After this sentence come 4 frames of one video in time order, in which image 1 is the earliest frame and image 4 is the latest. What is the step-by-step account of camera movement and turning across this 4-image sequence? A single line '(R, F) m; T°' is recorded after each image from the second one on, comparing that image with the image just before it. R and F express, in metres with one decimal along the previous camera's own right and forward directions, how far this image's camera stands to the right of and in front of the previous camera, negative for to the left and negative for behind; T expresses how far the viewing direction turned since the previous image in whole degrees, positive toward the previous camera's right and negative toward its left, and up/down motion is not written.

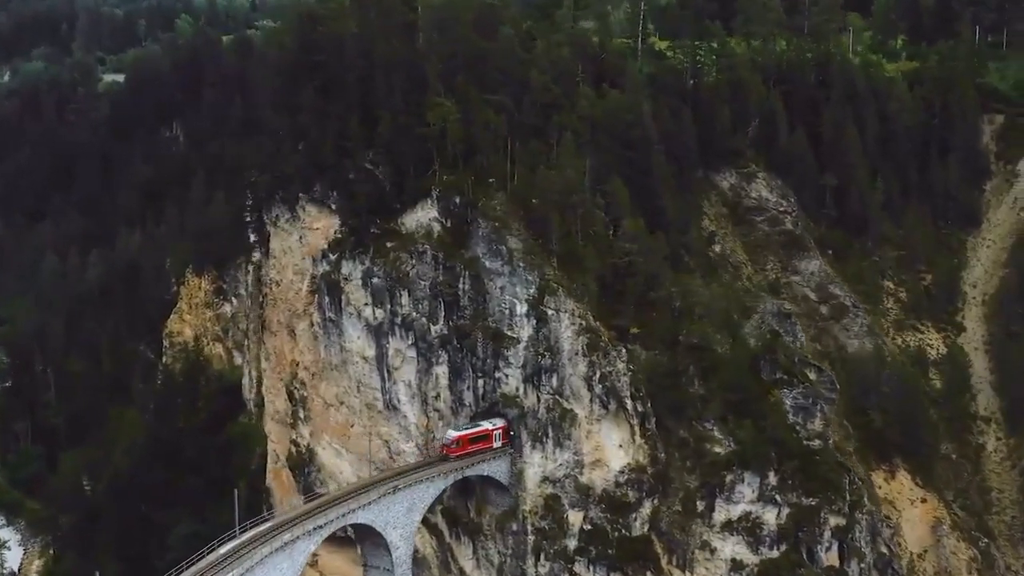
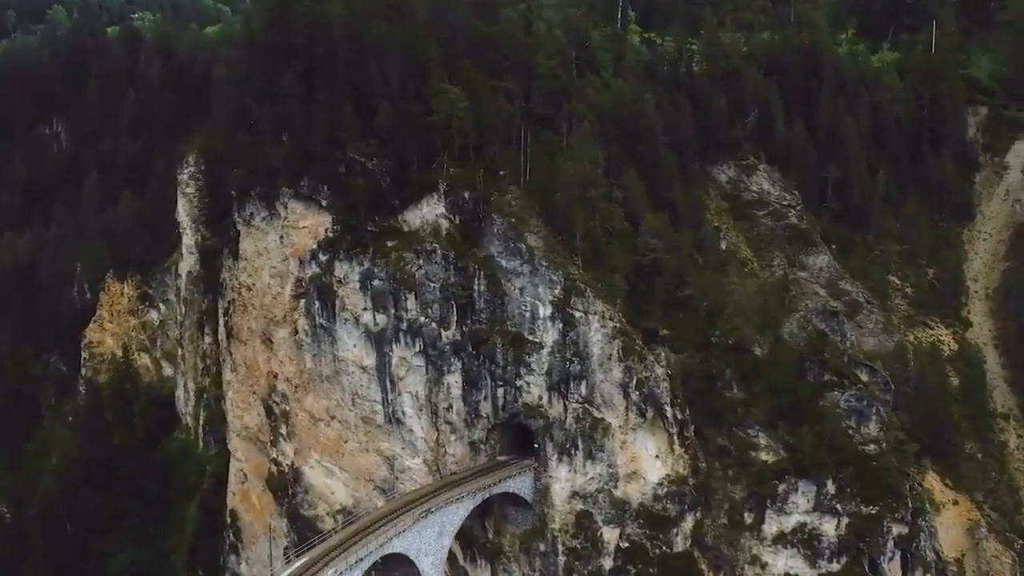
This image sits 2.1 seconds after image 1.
(-5.0, +3.4) m; +6°
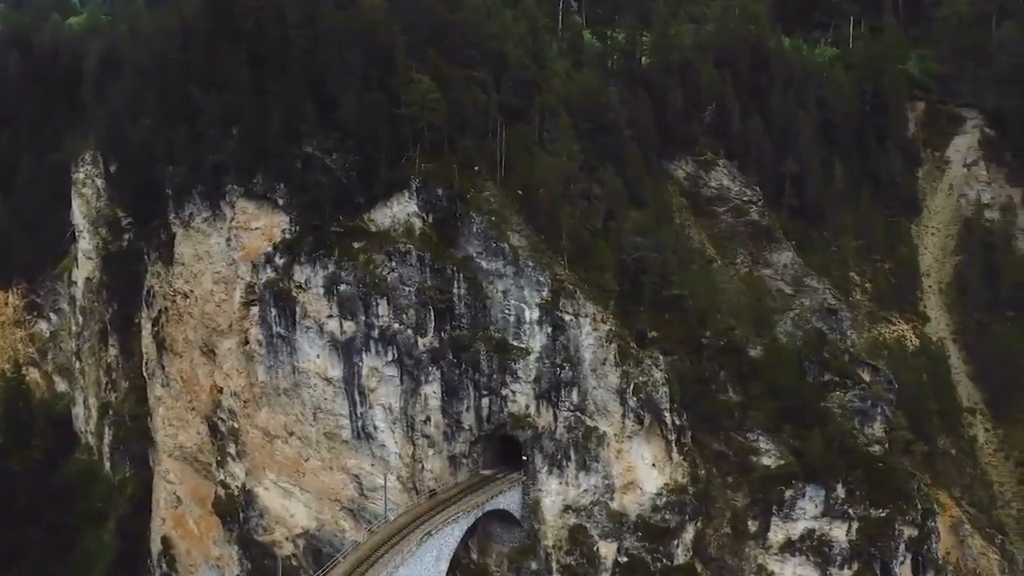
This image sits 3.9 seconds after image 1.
(-4.1, +2.6) m; +7°
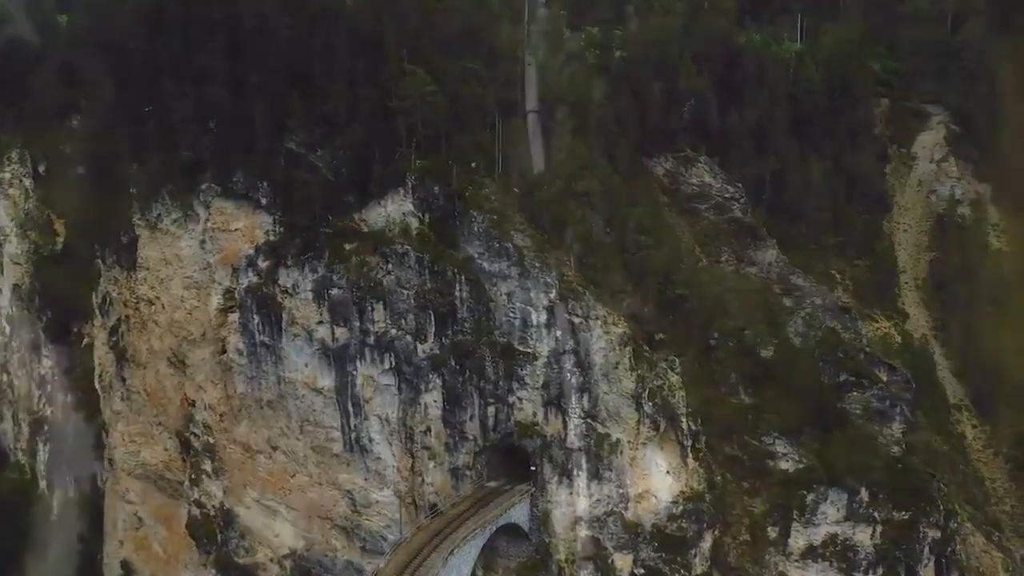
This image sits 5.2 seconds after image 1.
(-3.3, +1.9) m; +5°
